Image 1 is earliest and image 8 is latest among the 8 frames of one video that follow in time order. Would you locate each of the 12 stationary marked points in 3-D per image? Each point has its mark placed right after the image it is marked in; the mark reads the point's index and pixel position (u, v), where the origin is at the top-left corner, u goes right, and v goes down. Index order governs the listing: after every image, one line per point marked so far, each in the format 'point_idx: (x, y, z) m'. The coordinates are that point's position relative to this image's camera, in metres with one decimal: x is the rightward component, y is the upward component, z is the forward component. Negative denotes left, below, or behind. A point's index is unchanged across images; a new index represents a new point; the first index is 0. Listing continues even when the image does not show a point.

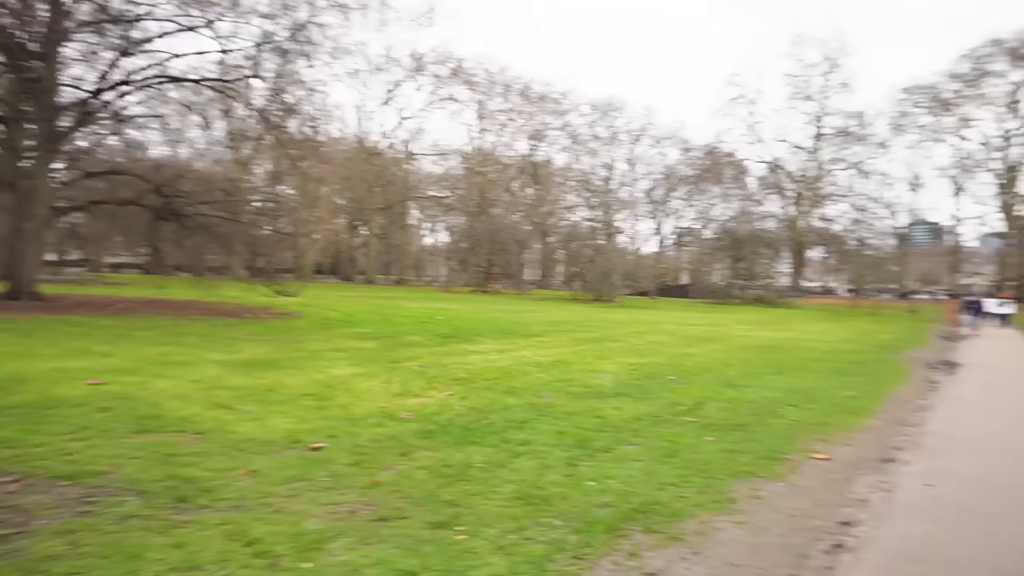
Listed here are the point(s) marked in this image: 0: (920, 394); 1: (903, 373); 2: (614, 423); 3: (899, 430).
0: (+6.5, -1.7, +10.6) m
1: (+8.0, -1.7, +13.4) m
2: (+1.3, -1.7, +8.4) m
3: (+4.5, -1.7, +7.7) m
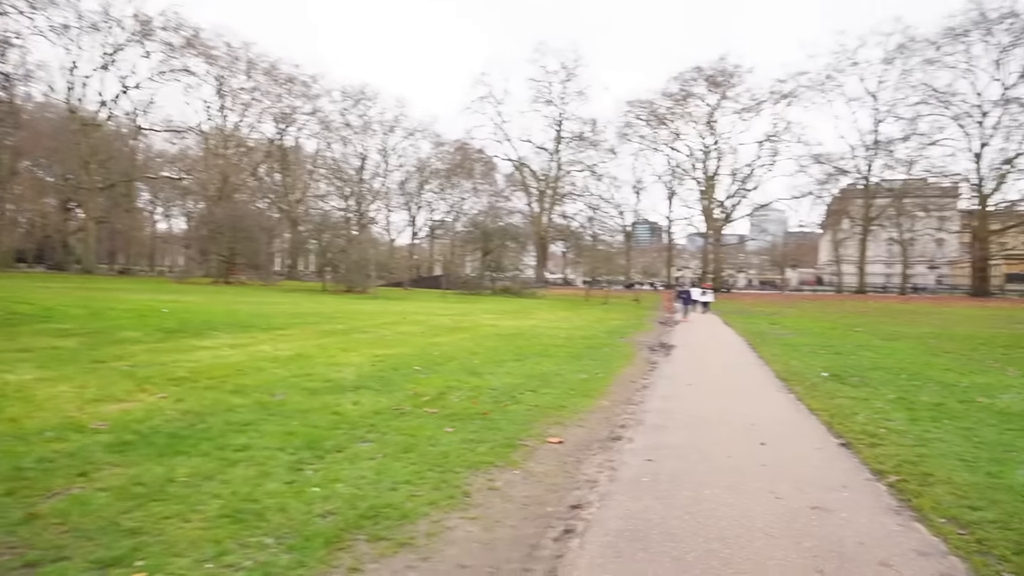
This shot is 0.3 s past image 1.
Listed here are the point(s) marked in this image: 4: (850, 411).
0: (+2.3, -1.5, +11.6) m
1: (+2.6, -1.5, +14.7) m
2: (-1.9, -1.5, +7.8) m
3: (+1.4, -1.5, +8.2) m
4: (+4.1, -1.5, +8.1) m
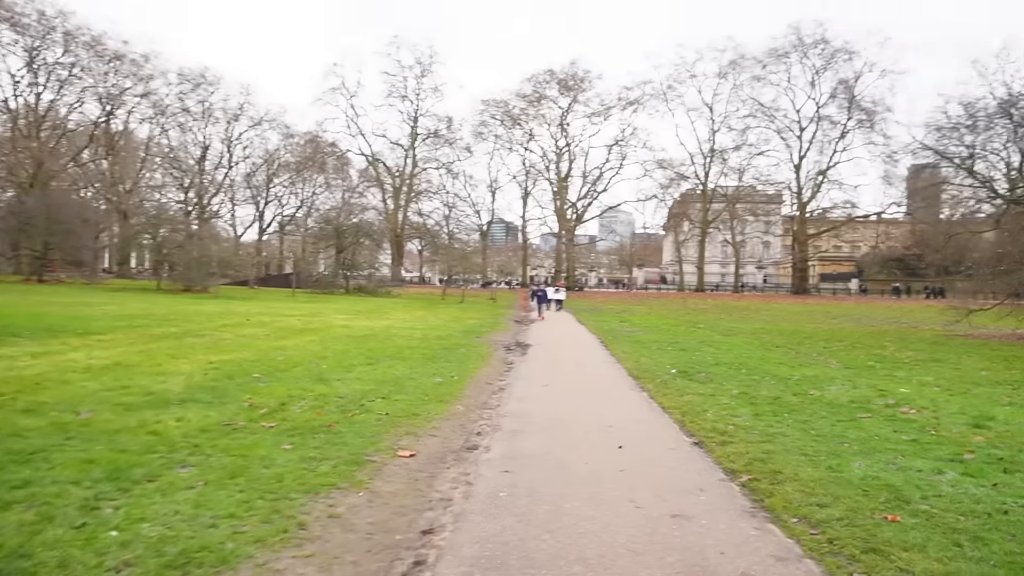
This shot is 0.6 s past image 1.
0: (-0.2, -1.5, +11.4) m
1: (-0.5, -1.5, +14.5) m
2: (-3.4, -1.5, +6.7) m
3: (-0.4, -1.5, +7.9) m
4: (+2.4, -1.5, +8.3) m
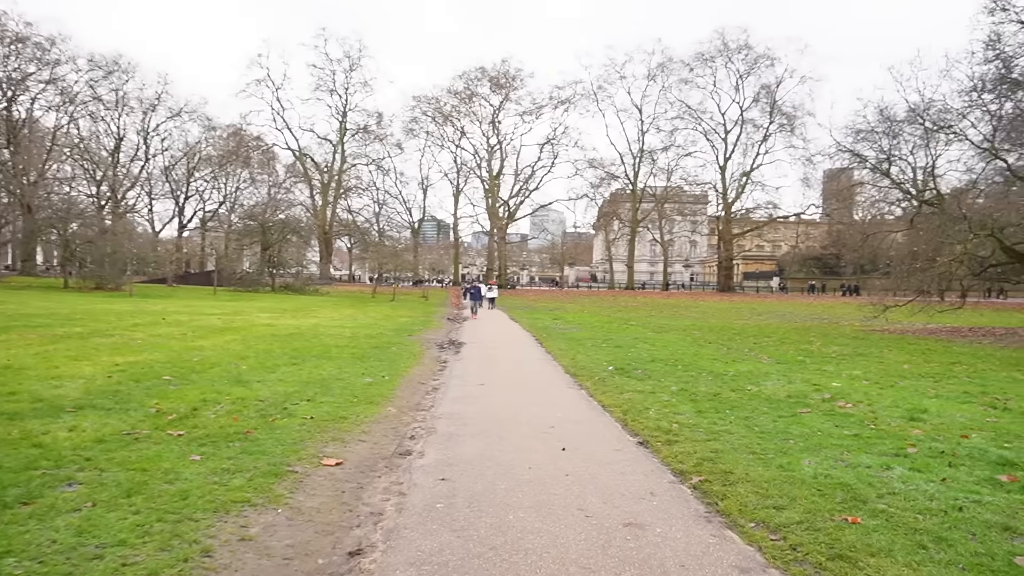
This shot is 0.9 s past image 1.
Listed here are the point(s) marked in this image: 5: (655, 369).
0: (-1.3, -1.4, +10.9) m
1: (-1.9, -1.4, +14.0) m
2: (-4.0, -1.4, +5.9) m
3: (-1.1, -1.4, +7.4) m
4: (+1.6, -1.4, +8.1) m
5: (+2.6, -1.5, +12.2) m
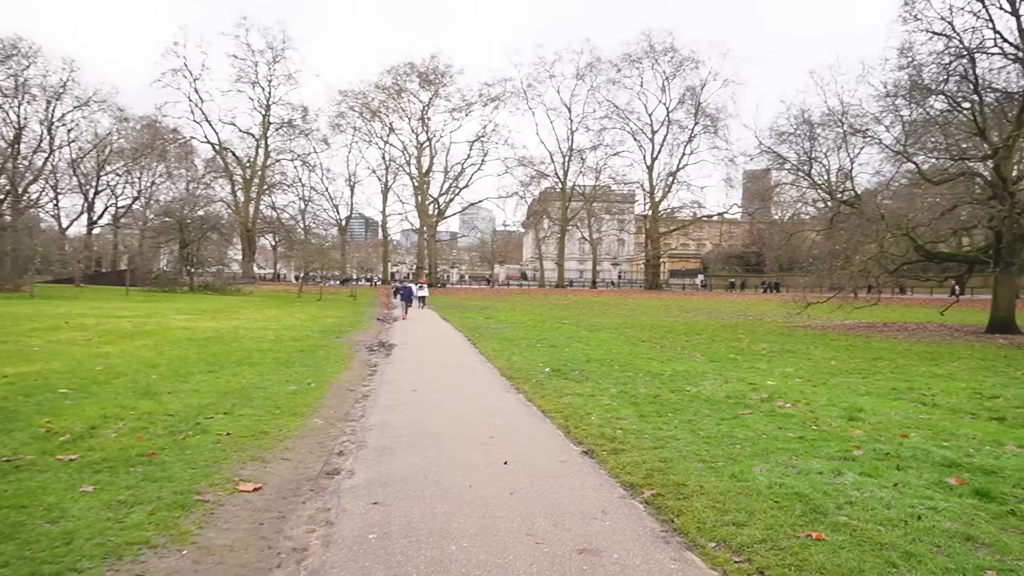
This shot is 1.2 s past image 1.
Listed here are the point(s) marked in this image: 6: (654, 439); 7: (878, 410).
0: (-2.3, -1.4, +10.3) m
1: (-3.2, -1.4, +13.3) m
2: (-4.5, -1.5, +5.1) m
3: (-1.7, -1.5, +6.8) m
4: (+0.8, -1.4, +7.8) m
5: (+1.4, -1.5, +12.0) m
6: (+1.3, -1.4, +6.2) m
7: (+4.3, -1.4, +7.9) m
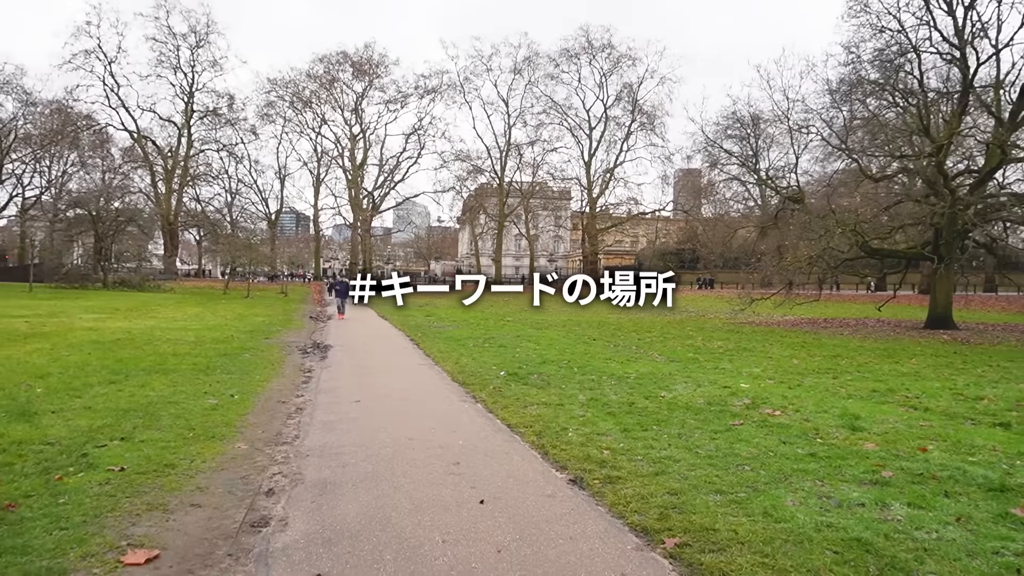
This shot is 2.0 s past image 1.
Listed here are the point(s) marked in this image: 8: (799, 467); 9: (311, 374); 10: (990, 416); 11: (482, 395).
0: (-2.9, -1.4, +9.0) m
1: (-4.1, -1.3, +11.9) m
2: (-4.6, -1.5, +3.6) m
3: (-2.0, -1.4, +5.6) m
4: (+0.5, -1.4, +6.8) m
5: (+0.7, -1.4, +11.0) m
6: (+1.1, -1.4, +5.2) m
7: (+3.9, -1.4, +7.2) m
8: (+2.2, -1.4, +5.2) m
9: (-3.2, -1.4, +10.7) m
10: (+5.4, -1.4, +7.5) m
11: (-0.4, -1.4, +8.9) m
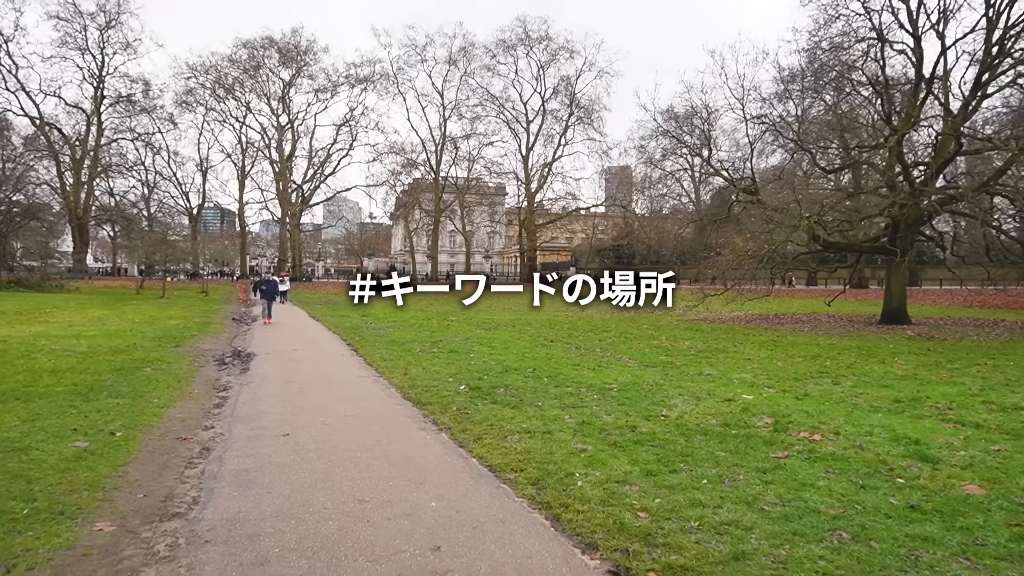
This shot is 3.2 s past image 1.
0: (-3.3, -1.4, +7.0) m
1: (-4.7, -1.3, +9.8) m
2: (-4.4, -1.5, +1.5) m
3: (-2.0, -1.4, +3.7) m
4: (+0.3, -1.4, +5.2) m
5: (+0.1, -1.4, +9.4) m
6: (+1.1, -1.4, +3.7) m
7: (+3.8, -1.4, +5.9) m
8: (+2.3, -1.4, +3.7) m
9: (-3.7, -1.4, +8.7) m
10: (+5.1, -1.4, +6.3) m
11: (-0.7, -1.4, +7.2) m
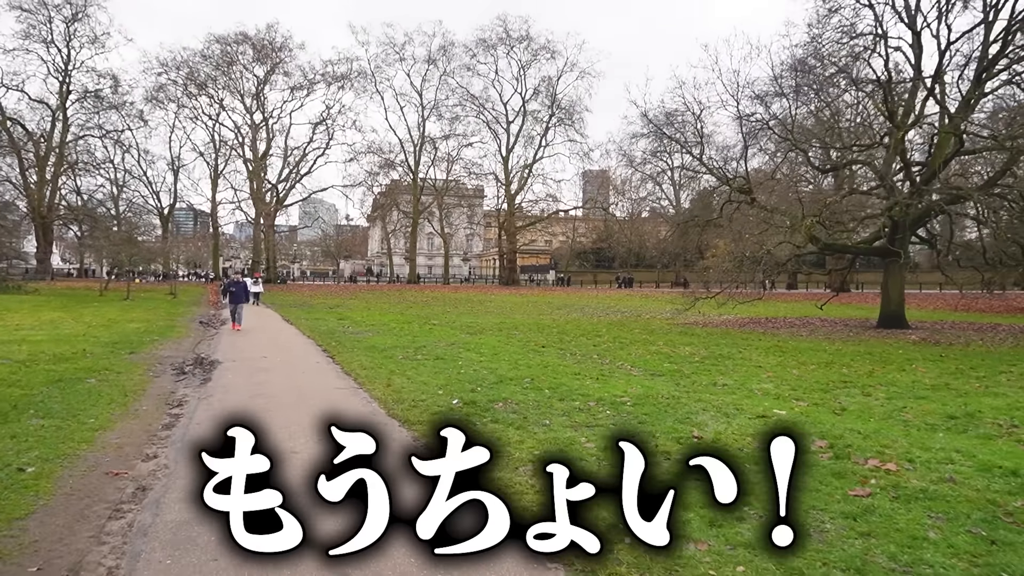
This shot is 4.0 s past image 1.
0: (-3.2, -1.4, +5.8) m
1: (-4.7, -1.3, +8.5) m
2: (-4.1, -1.5, +0.2) m
3: (-1.8, -1.4, +2.6) m
4: (+0.5, -1.4, +4.1) m
5: (+0.1, -1.4, +8.3) m
6: (+1.3, -1.3, +2.6) m
7: (+3.9, -1.4, +4.9) m
8: (+2.4, -1.3, +2.7) m
9: (-3.7, -1.4, +7.5) m
10: (+5.2, -1.4, +5.4) m
11: (-0.7, -1.4, +6.1) m
